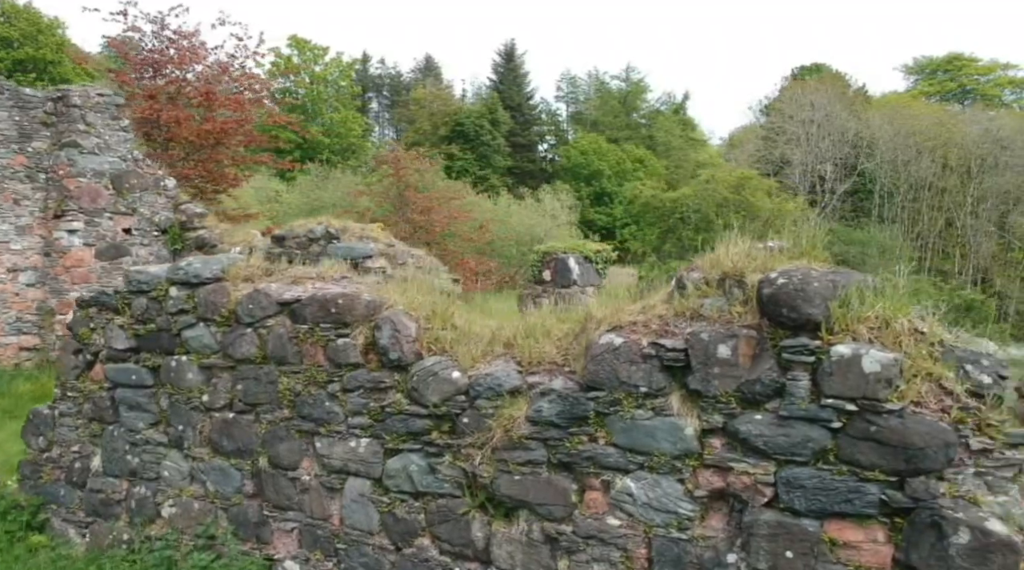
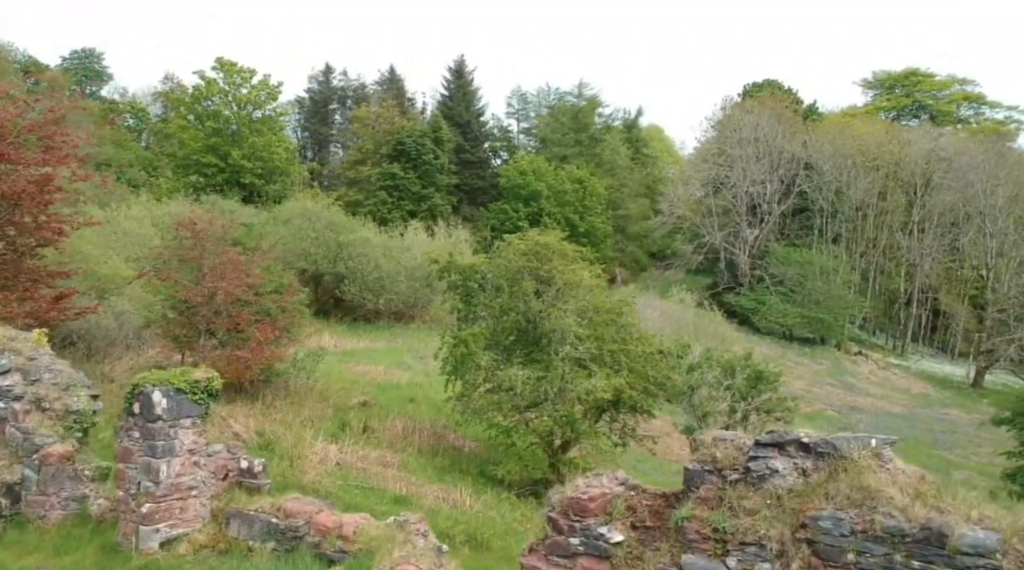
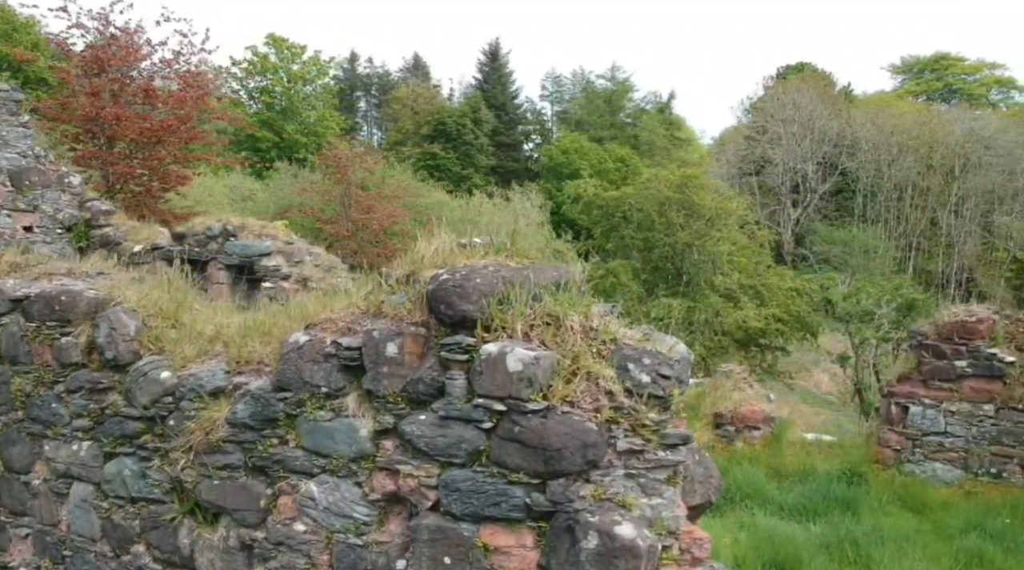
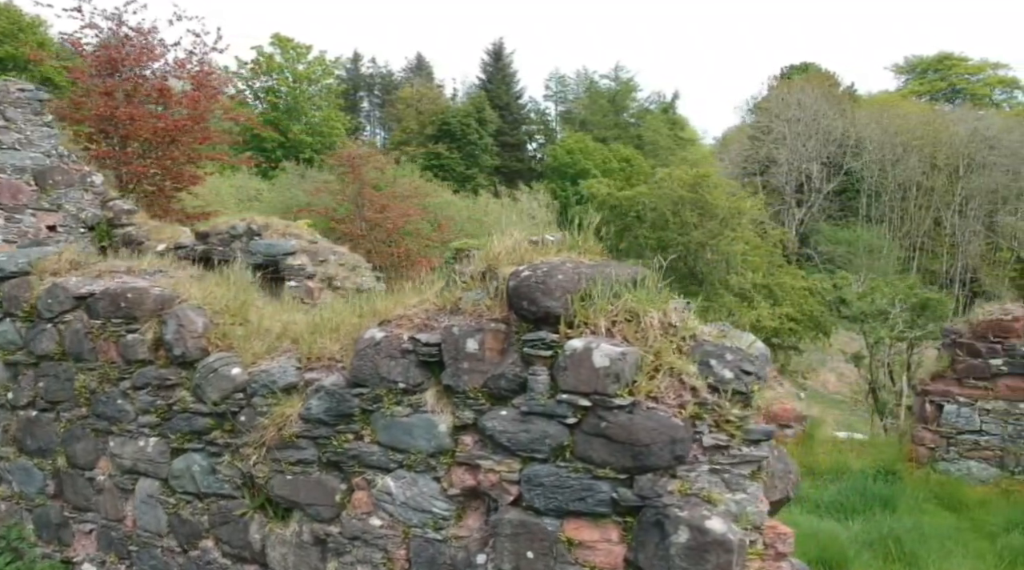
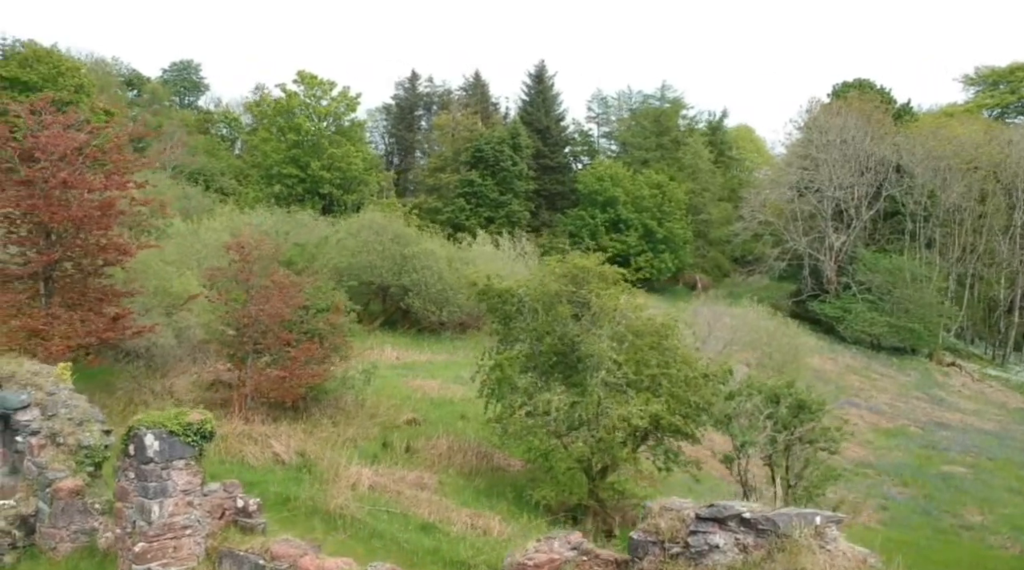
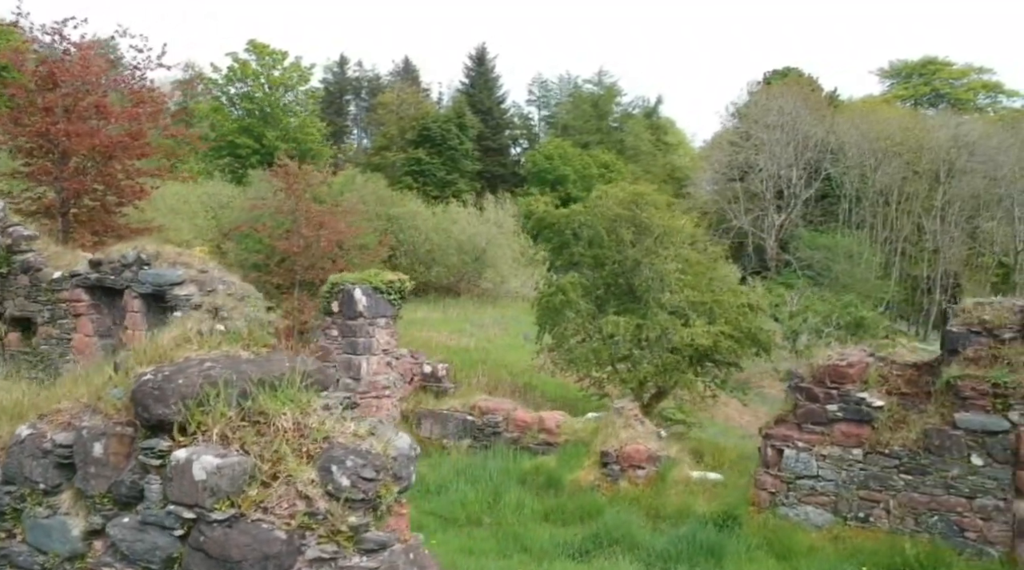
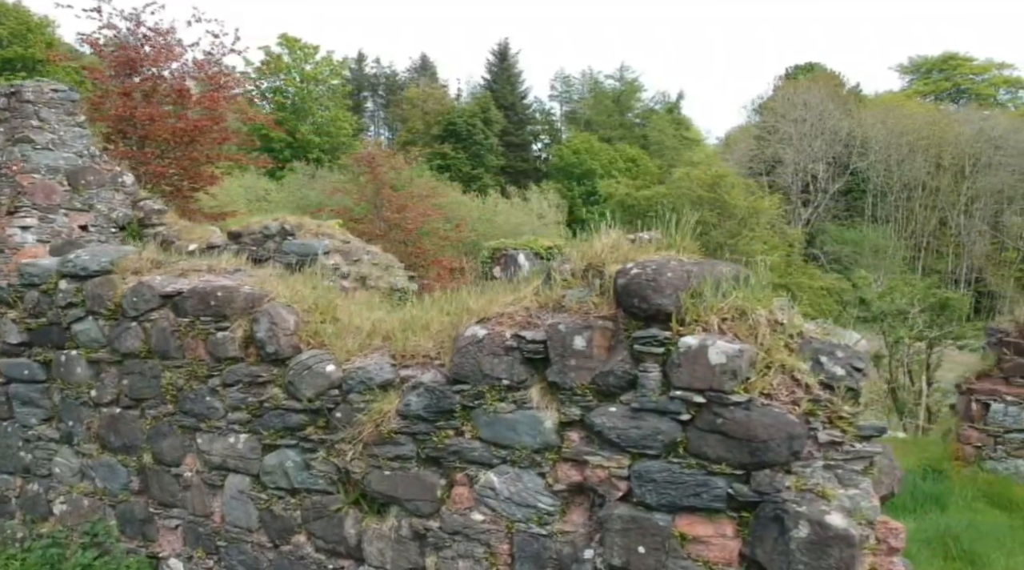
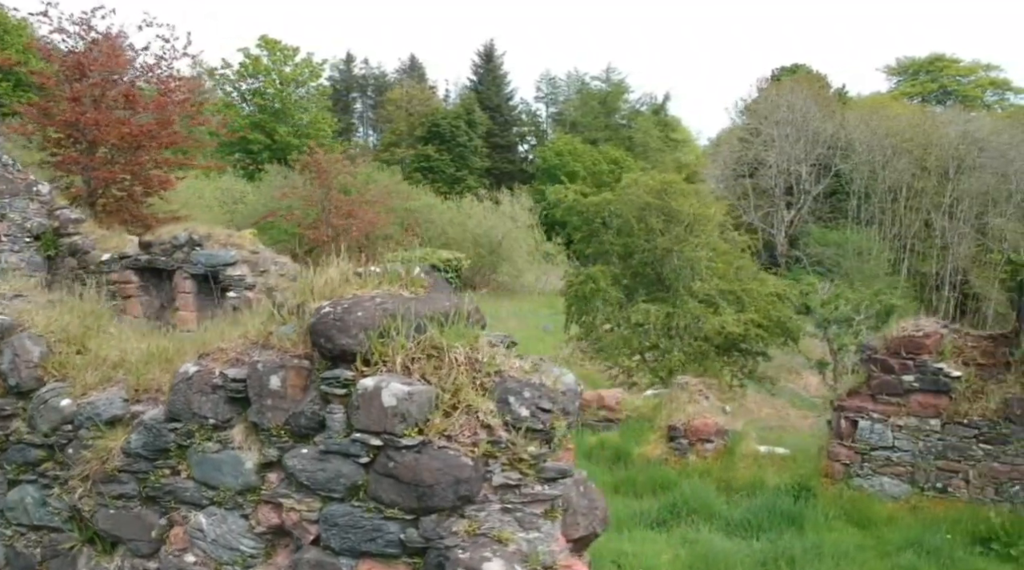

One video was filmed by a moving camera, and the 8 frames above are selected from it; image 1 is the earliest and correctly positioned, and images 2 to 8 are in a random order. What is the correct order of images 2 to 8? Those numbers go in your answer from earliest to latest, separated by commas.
7, 4, 3, 8, 6, 2, 5
